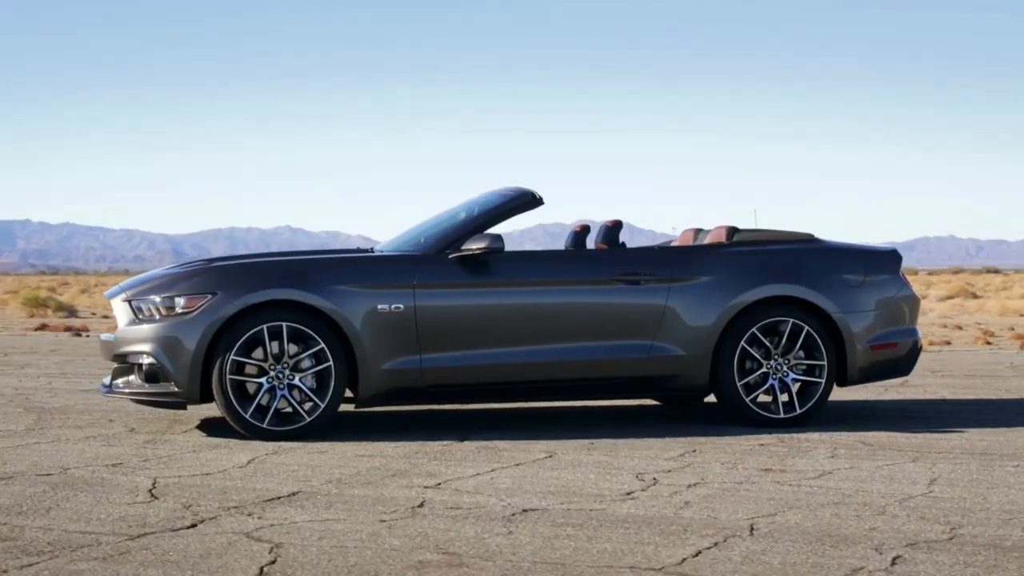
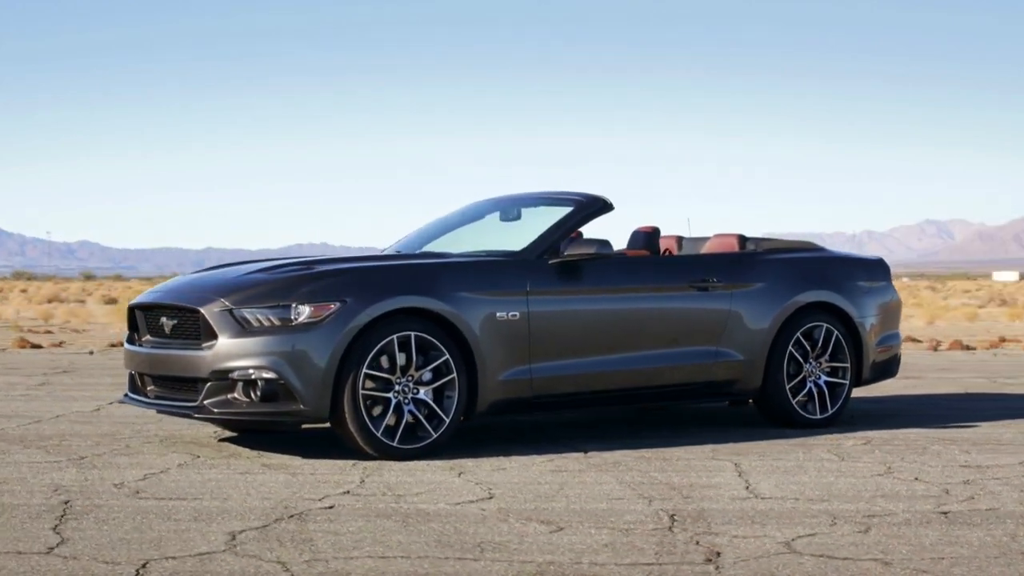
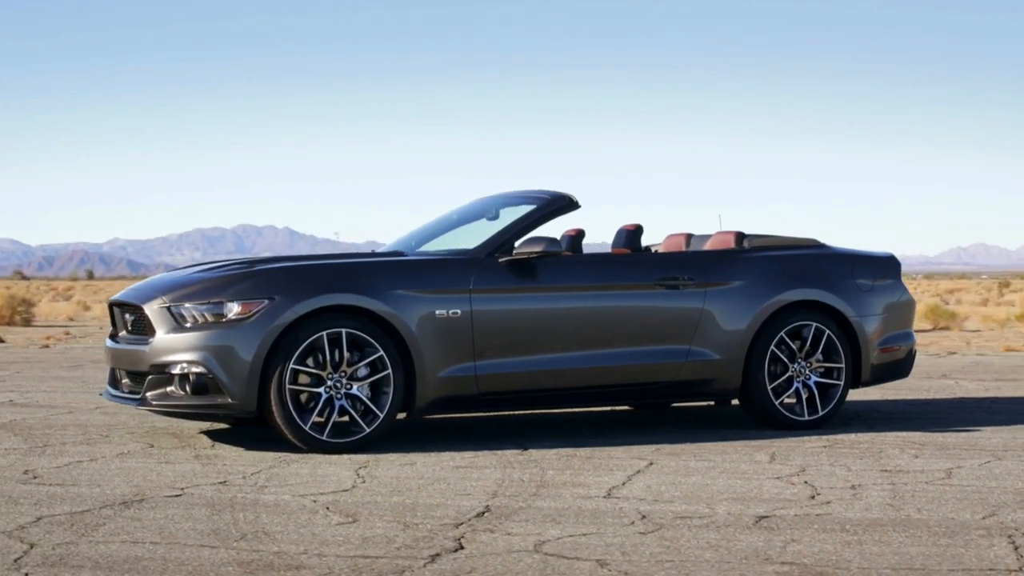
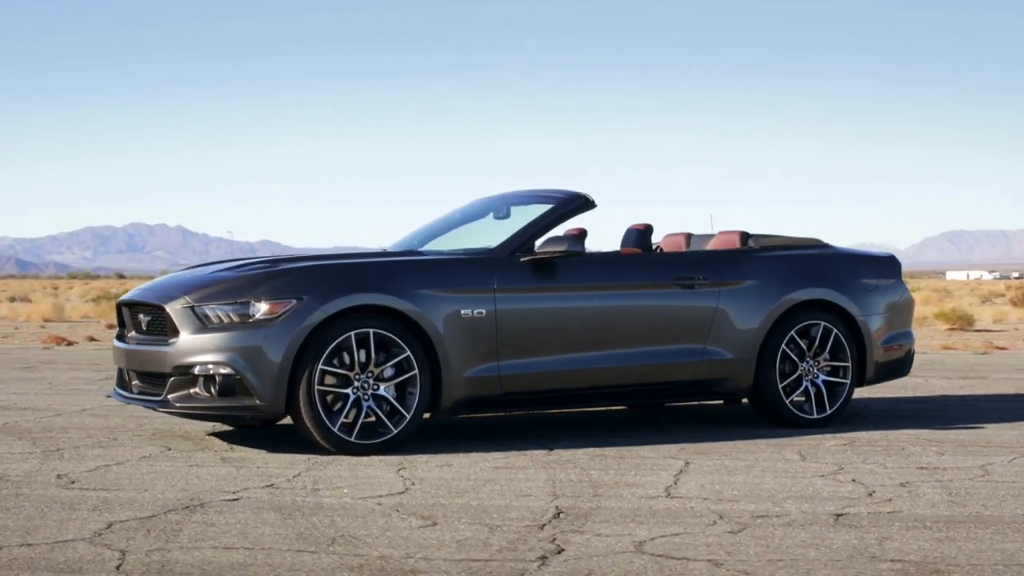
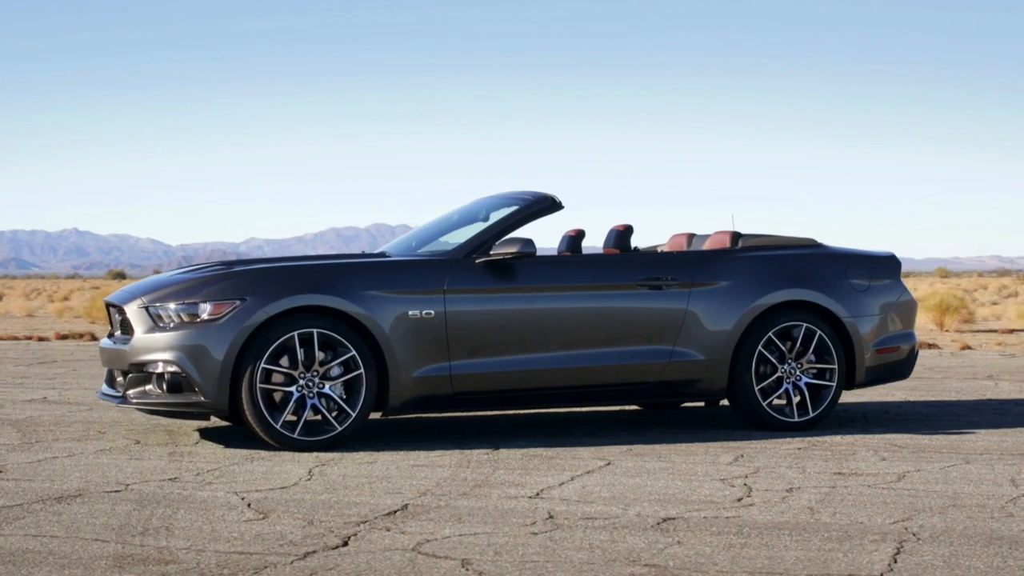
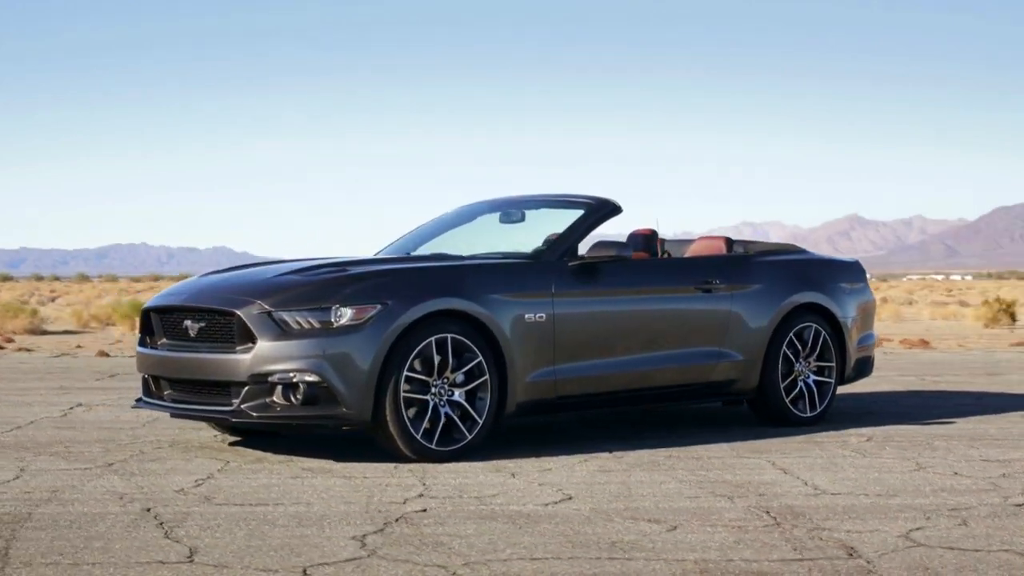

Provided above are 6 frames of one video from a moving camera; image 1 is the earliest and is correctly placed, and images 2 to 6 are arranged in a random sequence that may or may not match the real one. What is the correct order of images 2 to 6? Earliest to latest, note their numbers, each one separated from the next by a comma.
5, 3, 4, 2, 6
